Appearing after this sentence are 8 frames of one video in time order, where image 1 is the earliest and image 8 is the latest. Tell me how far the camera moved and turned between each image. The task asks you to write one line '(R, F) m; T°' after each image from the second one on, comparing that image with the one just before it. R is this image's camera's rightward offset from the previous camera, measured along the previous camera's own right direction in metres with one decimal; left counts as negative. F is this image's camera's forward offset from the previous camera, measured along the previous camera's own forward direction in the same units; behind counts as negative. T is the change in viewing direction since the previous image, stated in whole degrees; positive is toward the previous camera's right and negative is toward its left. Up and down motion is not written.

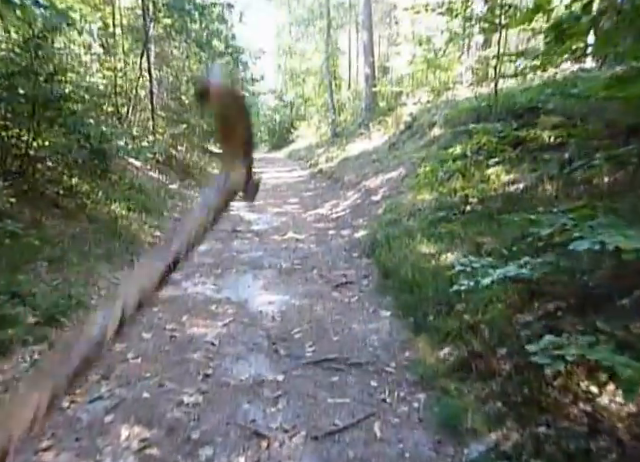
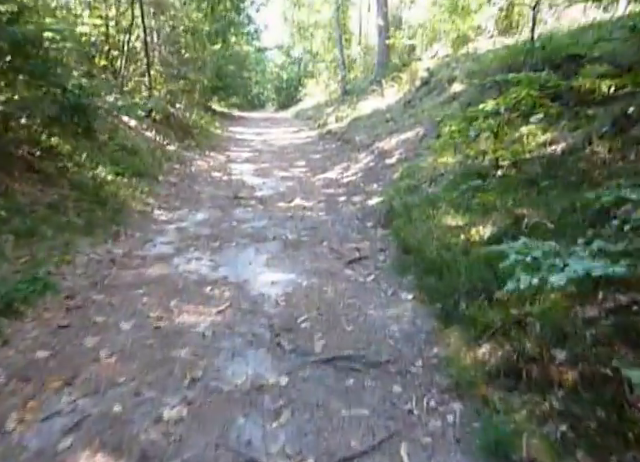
(0.0, +0.7) m; -1°
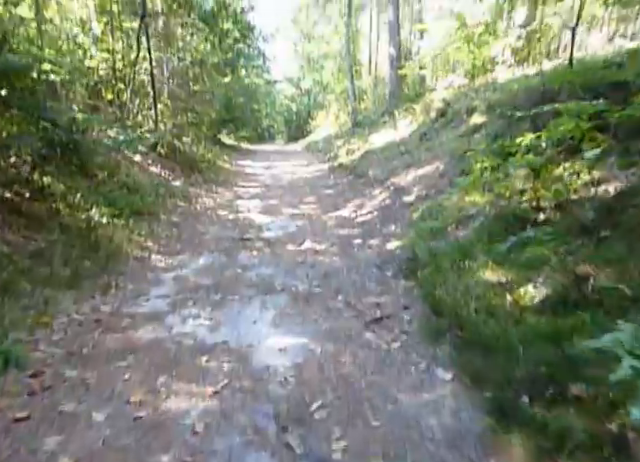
(-0.1, +0.6) m; -1°
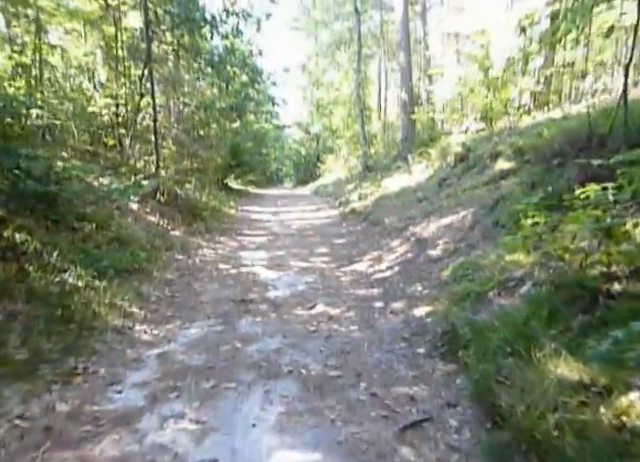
(-0.1, +0.9) m; -1°
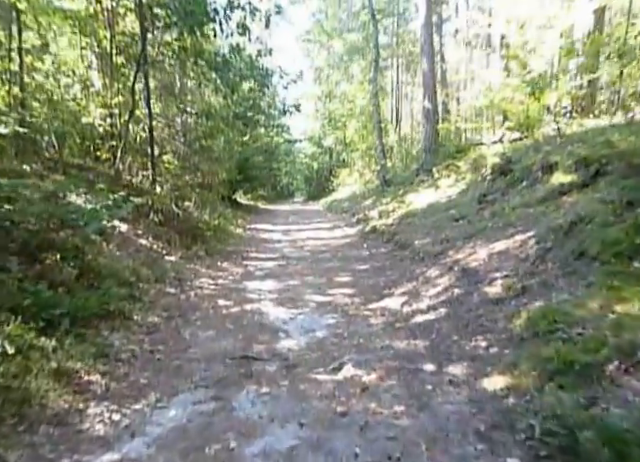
(-0.2, +1.6) m; -1°
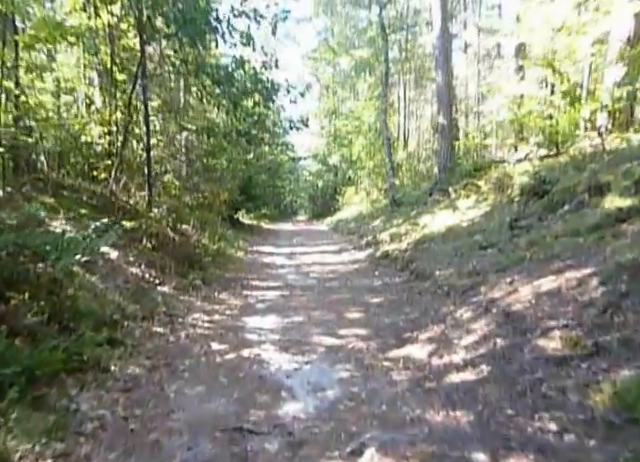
(0.0, +1.0) m; -1°
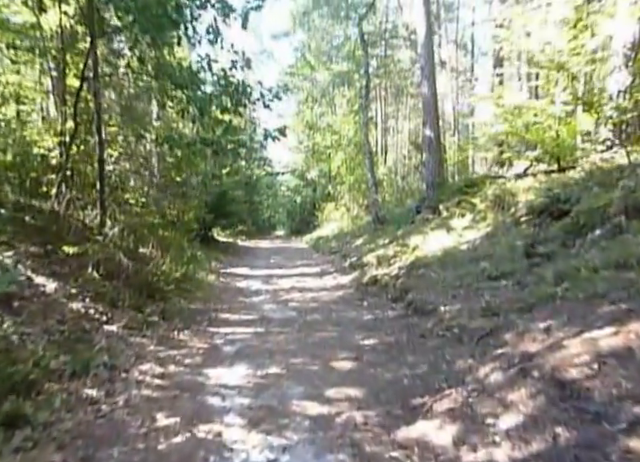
(0.0, +1.6) m; +3°
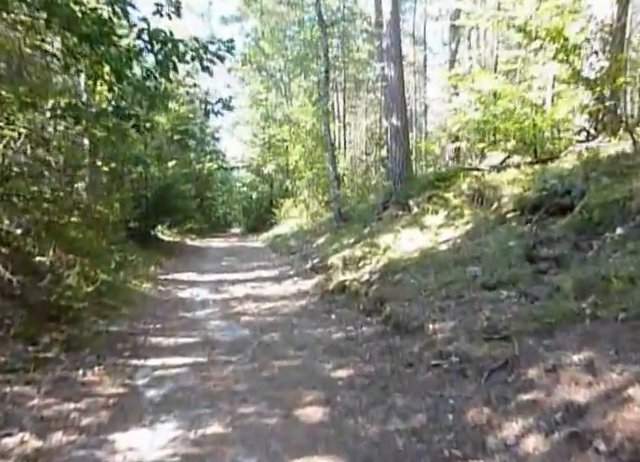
(0.0, +1.6) m; +5°
